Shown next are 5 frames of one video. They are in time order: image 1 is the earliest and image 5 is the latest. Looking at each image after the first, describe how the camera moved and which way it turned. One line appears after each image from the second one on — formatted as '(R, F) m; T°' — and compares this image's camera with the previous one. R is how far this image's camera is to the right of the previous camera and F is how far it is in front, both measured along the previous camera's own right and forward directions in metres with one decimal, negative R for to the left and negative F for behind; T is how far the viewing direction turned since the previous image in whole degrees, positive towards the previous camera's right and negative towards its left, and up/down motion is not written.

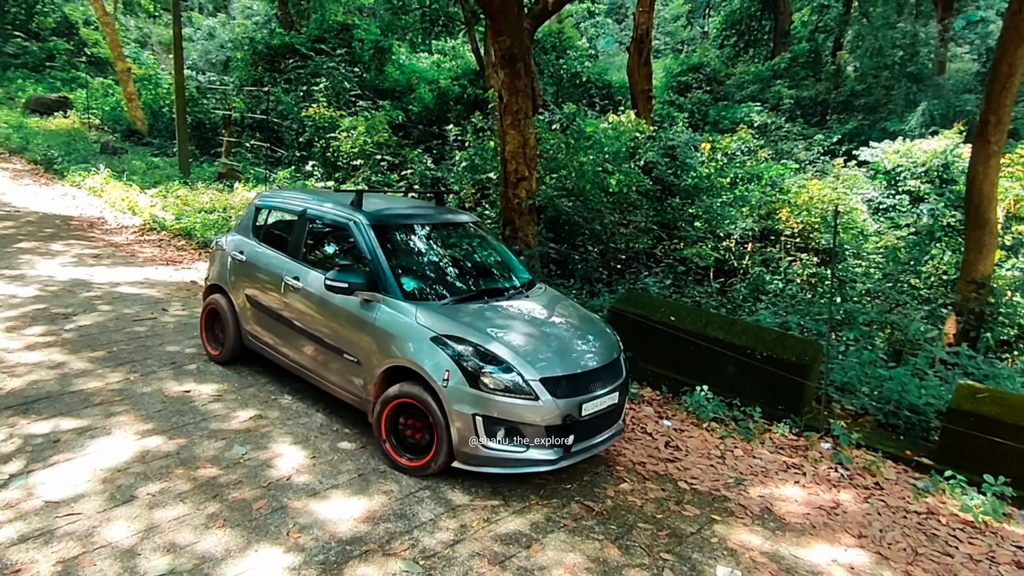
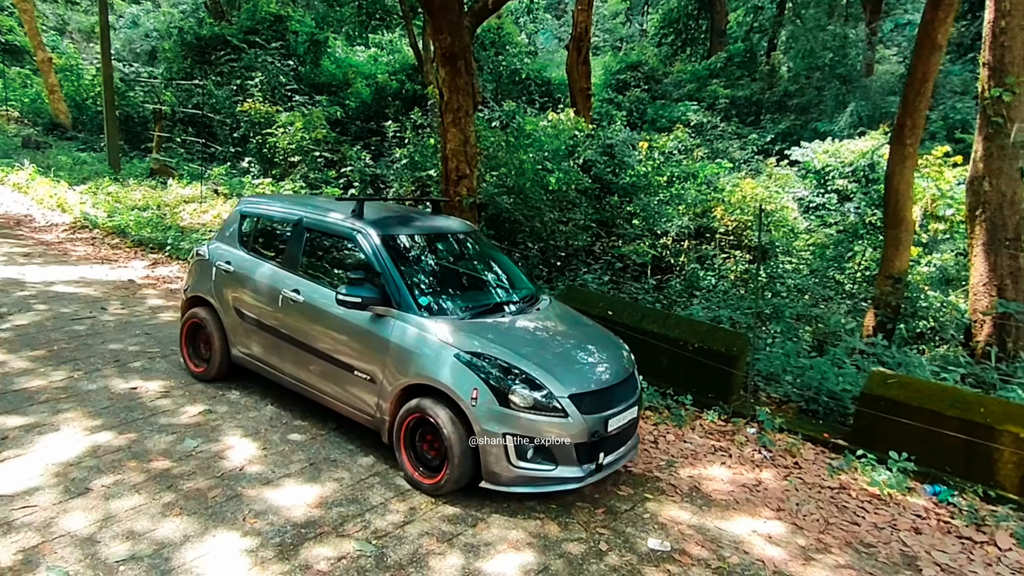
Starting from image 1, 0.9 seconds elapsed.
(0.0, -0.3) m; +5°
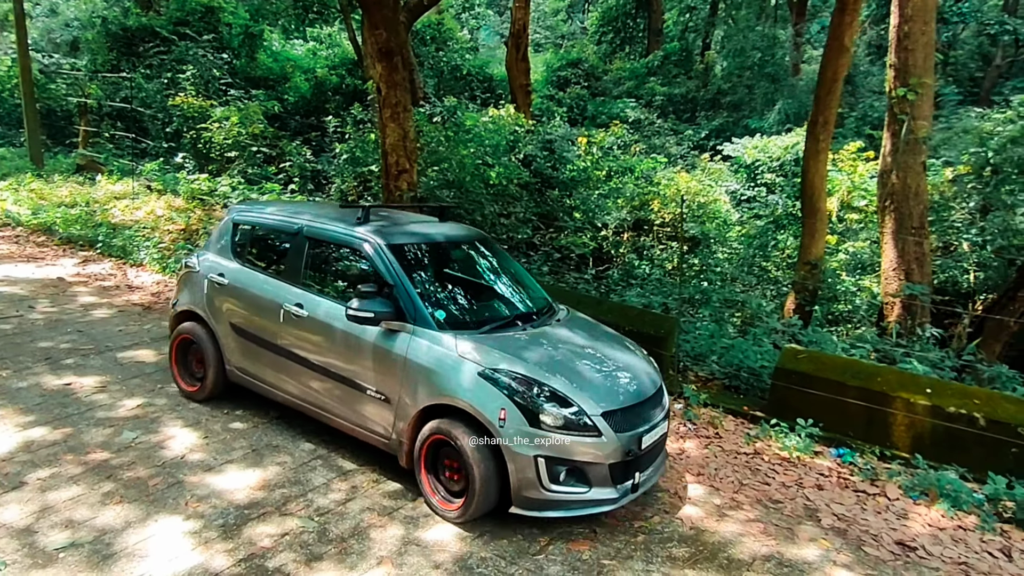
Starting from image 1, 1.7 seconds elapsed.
(+0.1, -0.2) m; +4°
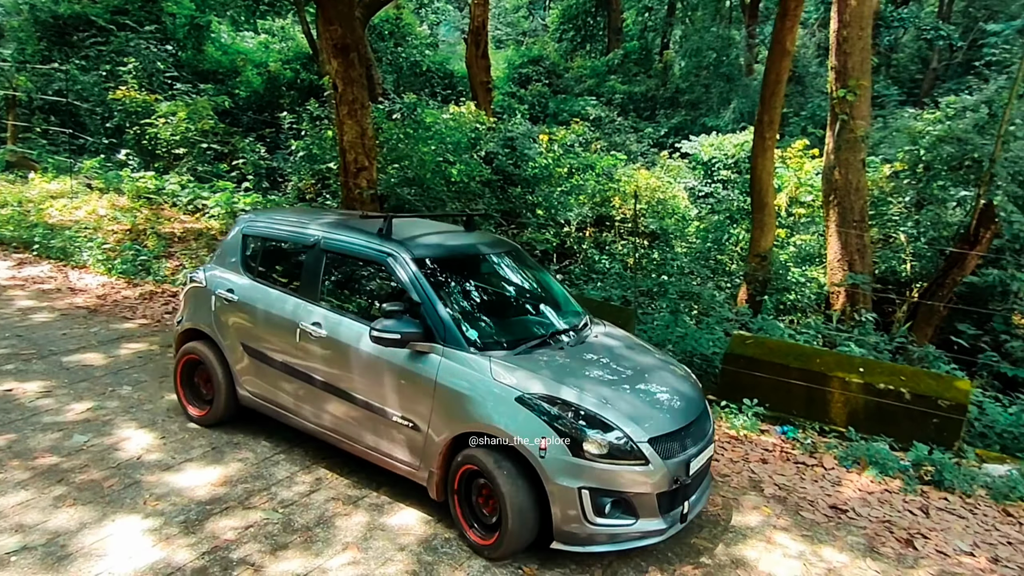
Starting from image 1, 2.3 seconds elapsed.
(0.0, -0.2) m; +3°
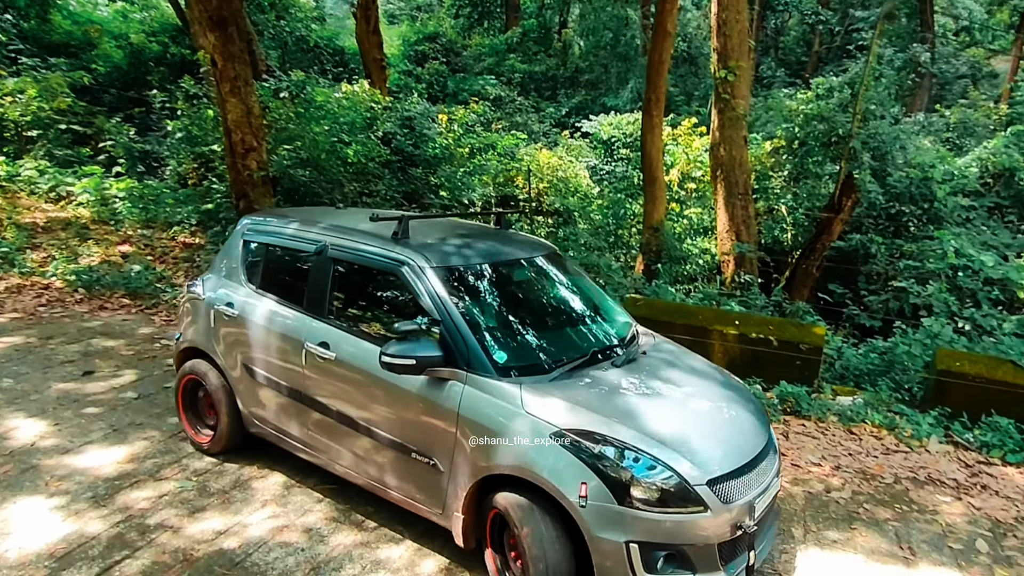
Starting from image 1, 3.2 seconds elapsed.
(0.0, -0.3) m; +7°
